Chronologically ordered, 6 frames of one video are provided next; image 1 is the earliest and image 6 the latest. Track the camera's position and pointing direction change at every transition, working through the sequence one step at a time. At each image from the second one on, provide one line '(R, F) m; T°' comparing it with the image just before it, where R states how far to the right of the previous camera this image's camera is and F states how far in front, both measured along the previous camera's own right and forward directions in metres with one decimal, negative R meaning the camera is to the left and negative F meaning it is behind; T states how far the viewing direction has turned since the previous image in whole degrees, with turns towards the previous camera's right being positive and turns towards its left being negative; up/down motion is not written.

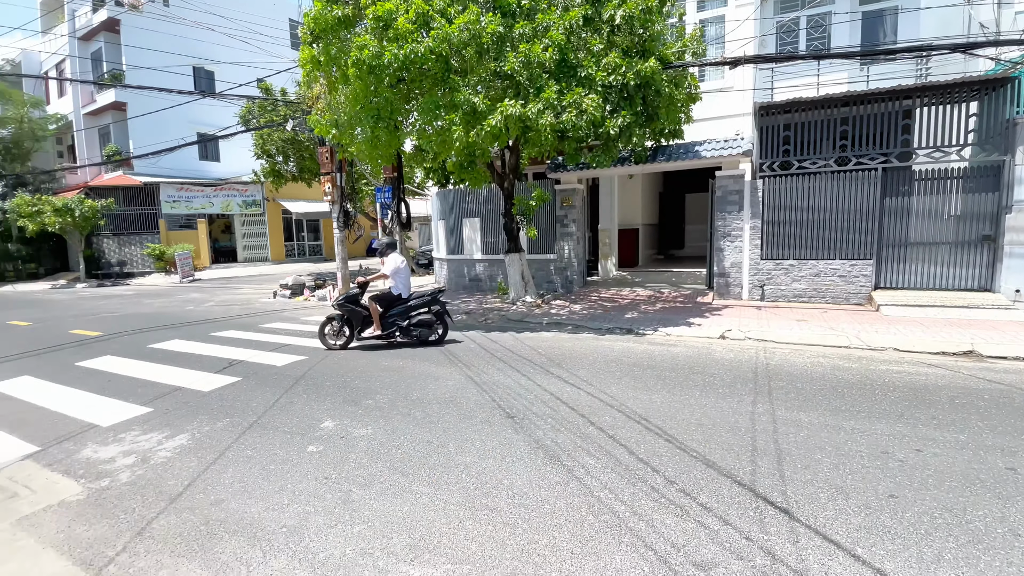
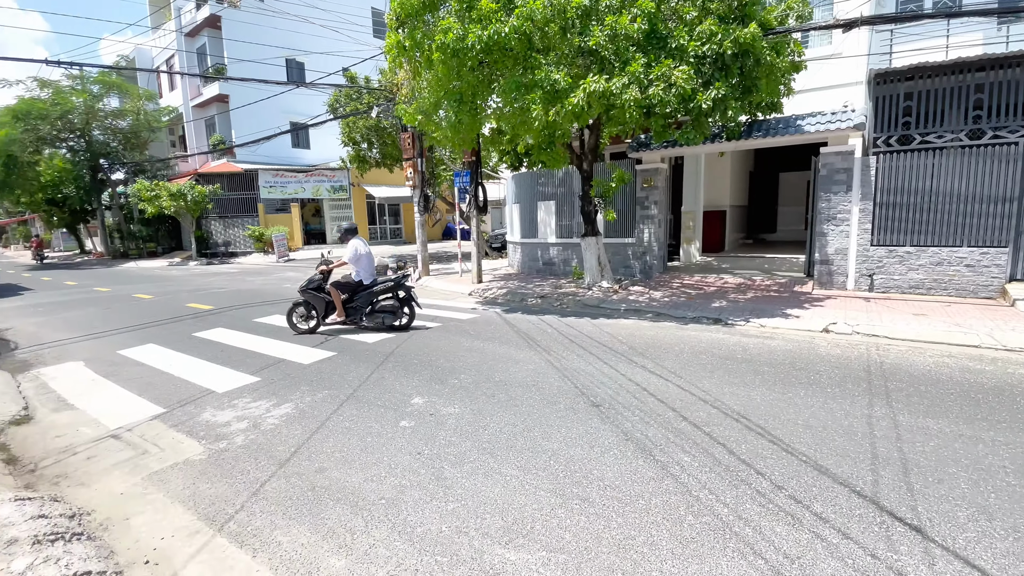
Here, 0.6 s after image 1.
(-0.2, +0.1) m; -8°
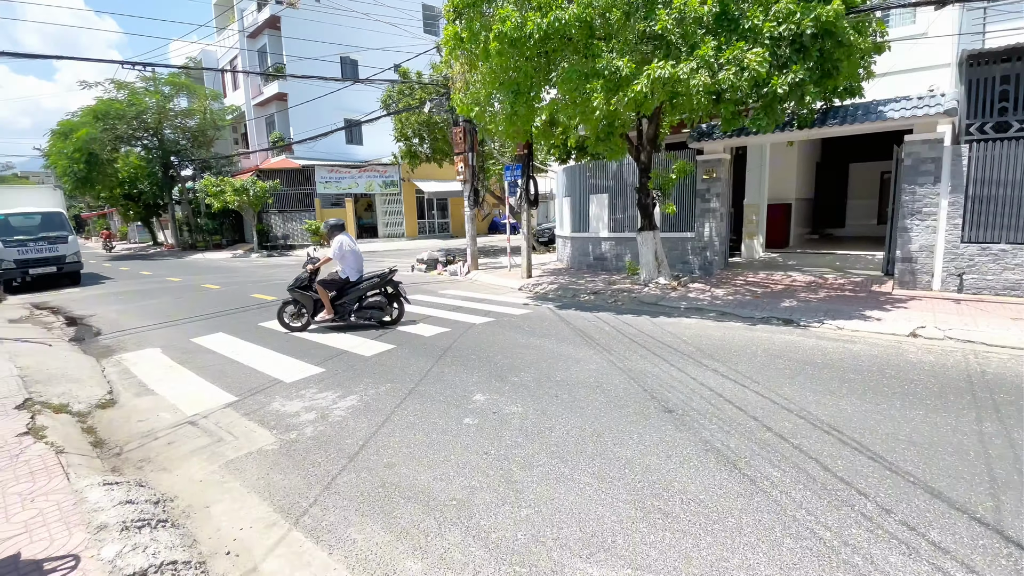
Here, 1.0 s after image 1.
(-0.2, +0.1) m; -5°
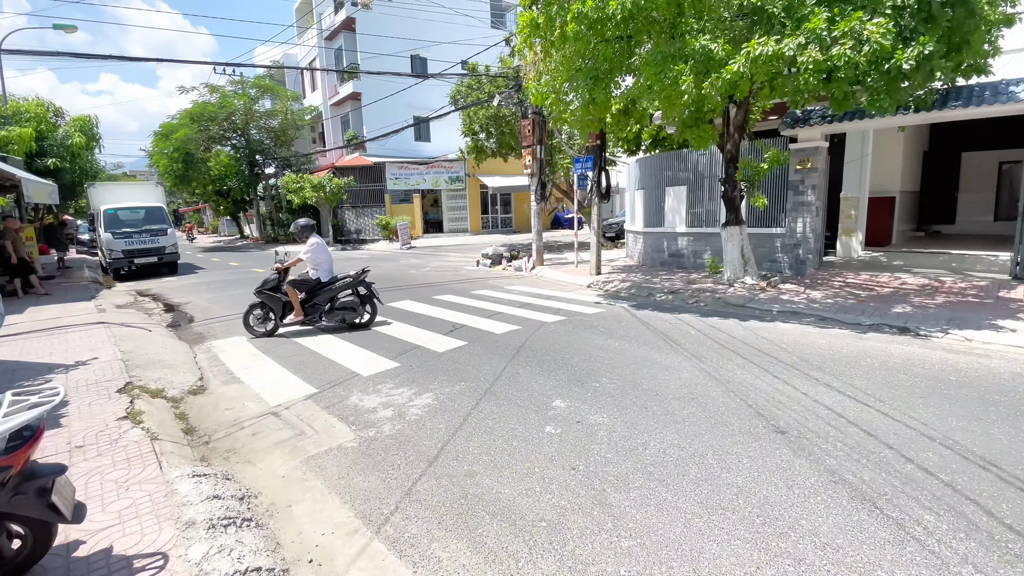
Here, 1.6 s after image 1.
(-0.2, +0.3) m; -7°
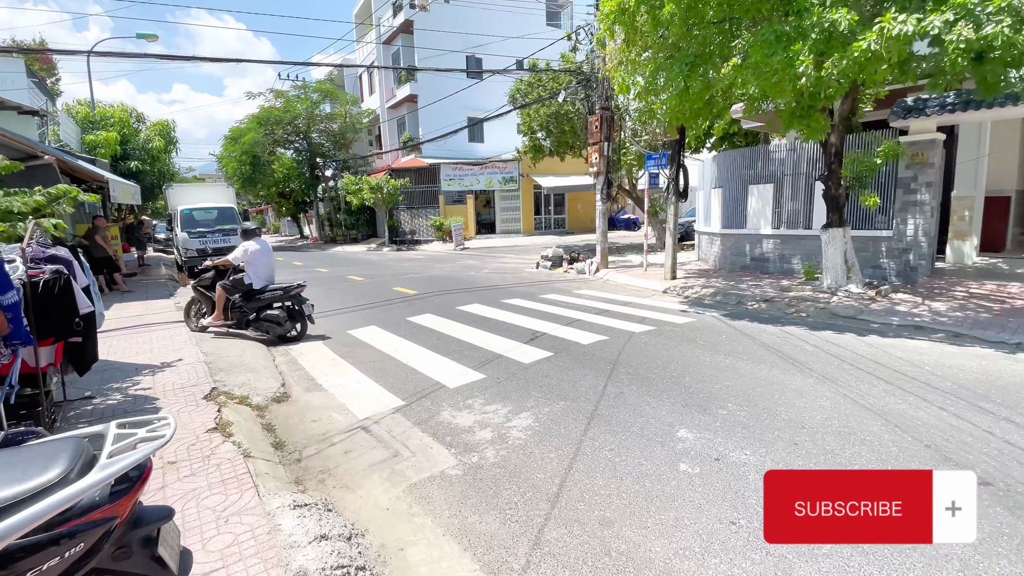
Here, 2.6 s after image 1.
(-0.6, +0.5) m; -5°
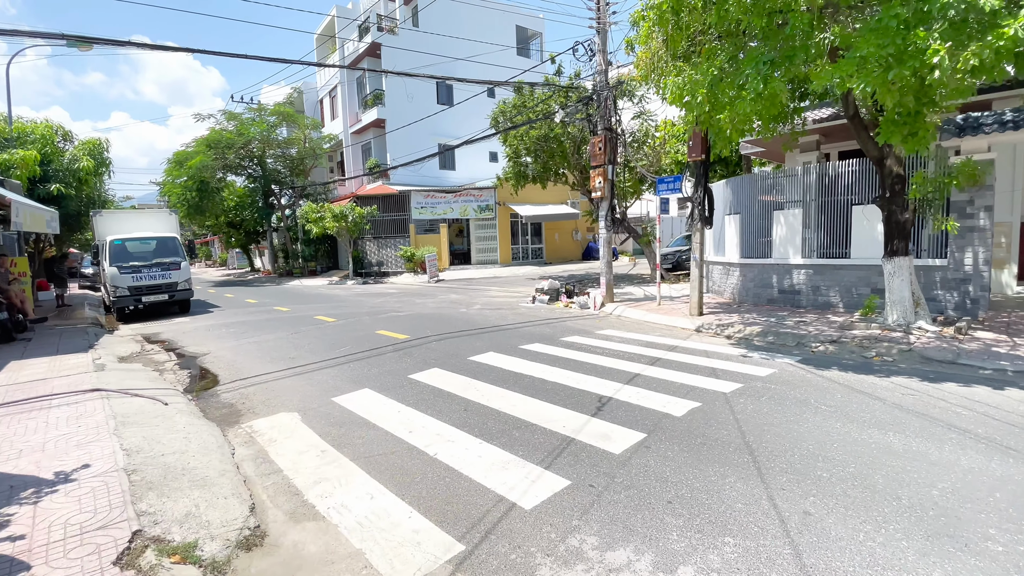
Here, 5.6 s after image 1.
(-1.0, +1.7) m; +5°
